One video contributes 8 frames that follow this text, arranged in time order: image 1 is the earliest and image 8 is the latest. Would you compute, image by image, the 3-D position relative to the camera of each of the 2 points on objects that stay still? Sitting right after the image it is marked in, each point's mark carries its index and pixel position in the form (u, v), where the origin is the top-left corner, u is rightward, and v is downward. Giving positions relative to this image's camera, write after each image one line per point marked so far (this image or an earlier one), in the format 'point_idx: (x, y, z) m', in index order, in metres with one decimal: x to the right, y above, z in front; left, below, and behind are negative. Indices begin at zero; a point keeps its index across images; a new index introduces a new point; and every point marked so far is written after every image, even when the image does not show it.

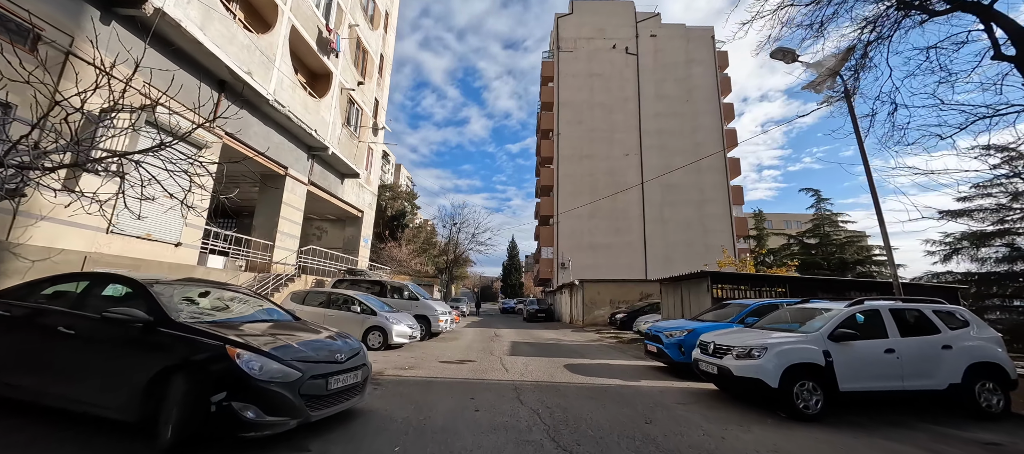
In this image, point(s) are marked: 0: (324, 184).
0: (-7.9, +1.8, +16.1) m
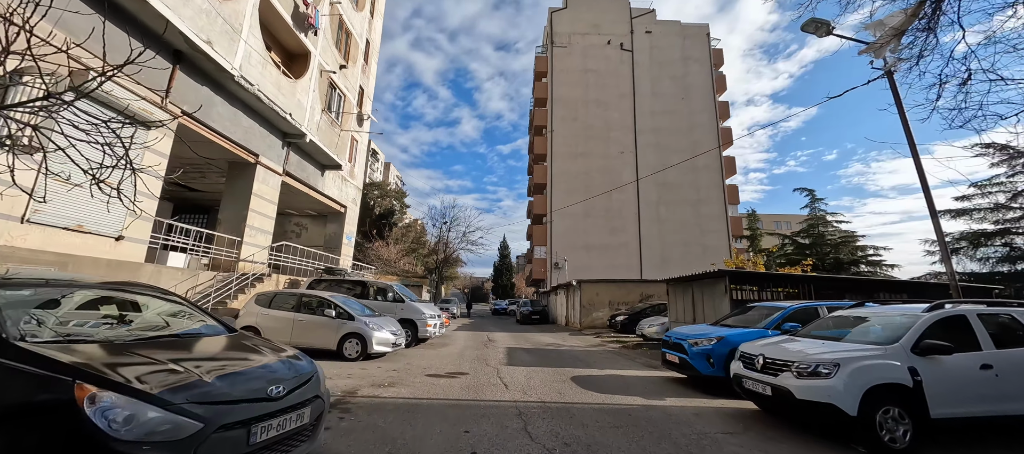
0: (-8.0, +2.0, +14.8) m
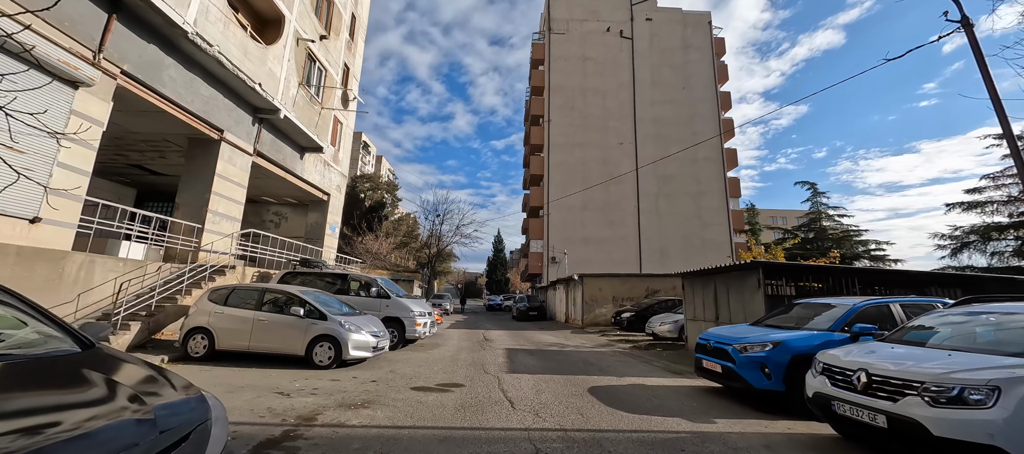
0: (-8.1, +2.4, +13.2) m
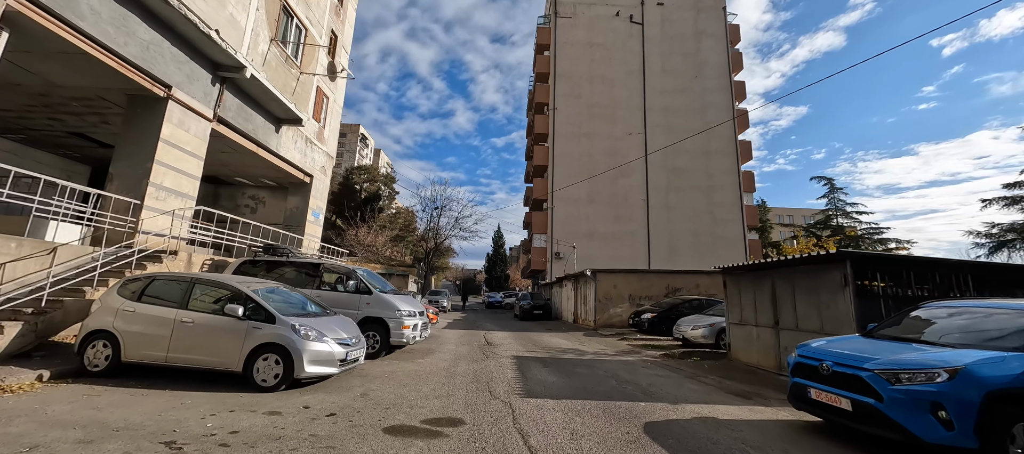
0: (-7.8, +3.0, +11.3) m
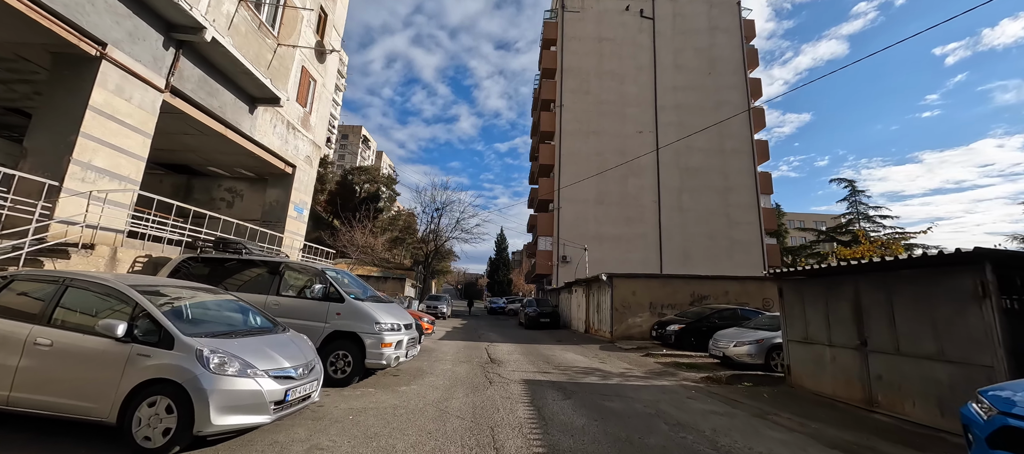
0: (-7.6, +3.1, +9.7) m
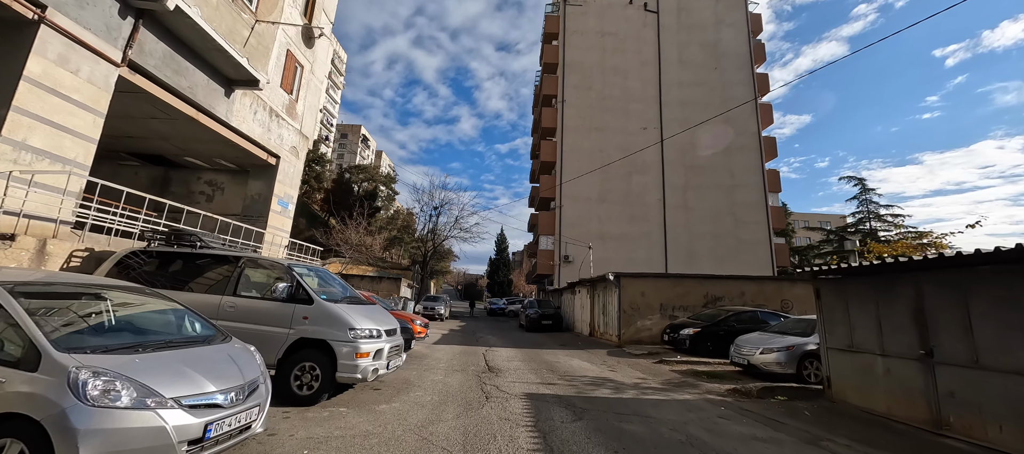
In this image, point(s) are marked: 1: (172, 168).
0: (-7.6, +3.3, +8.7) m
1: (-11.6, +2.0, +13.2) m
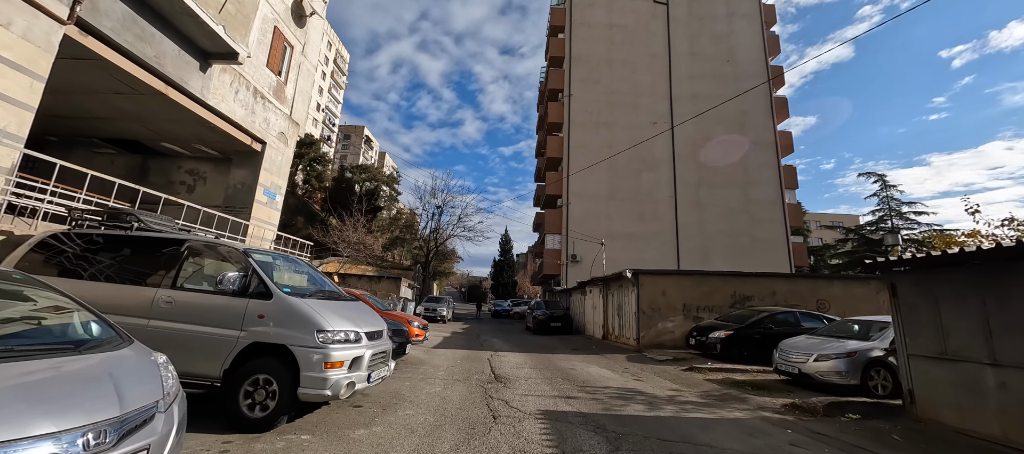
0: (-7.4, +3.5, +7.7) m
1: (-11.4, +2.2, +12.2) m
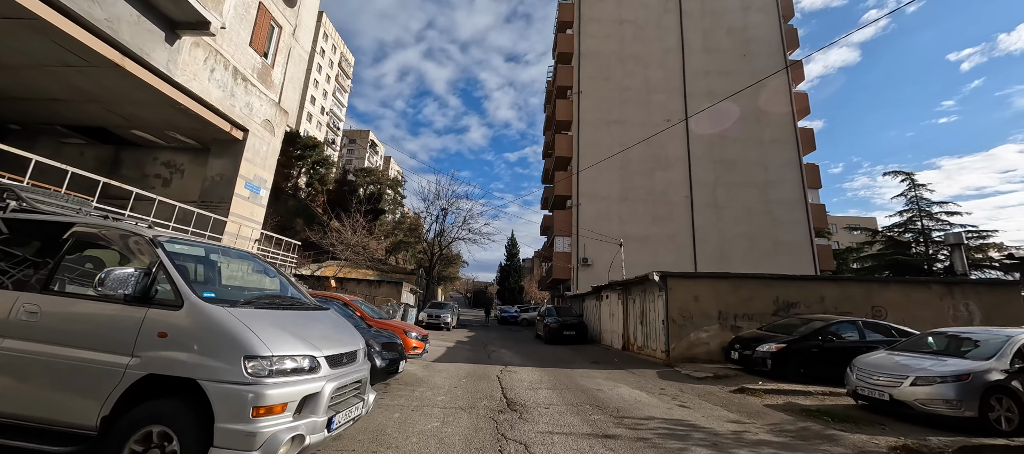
0: (-7.1, +3.7, +6.5) m
1: (-11.1, +2.3, +11.1) m
